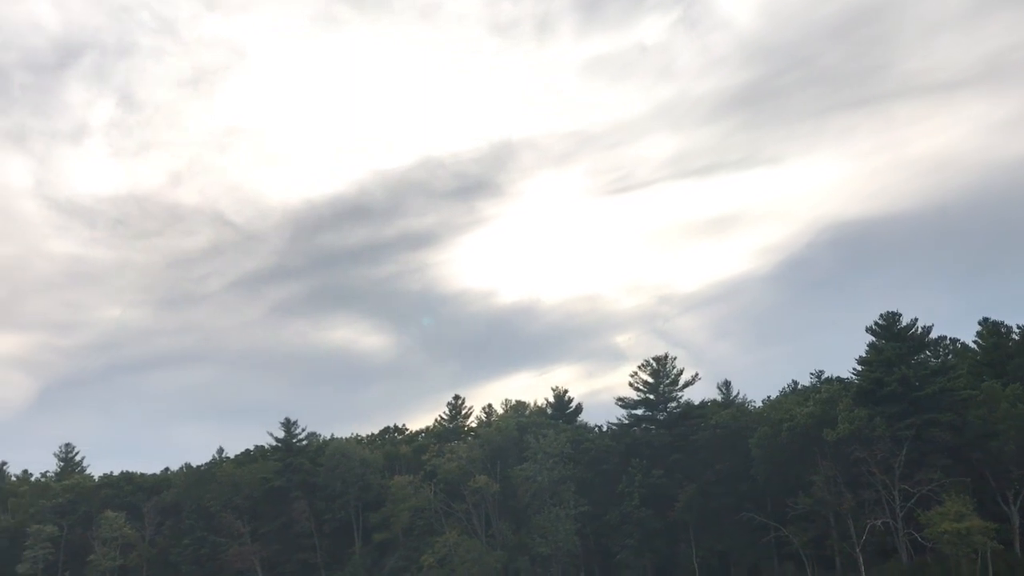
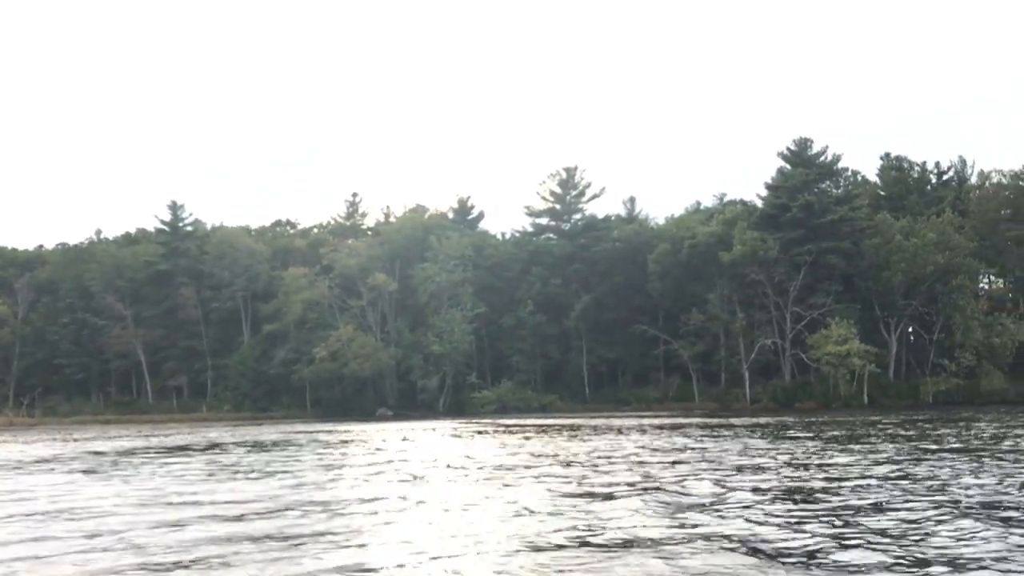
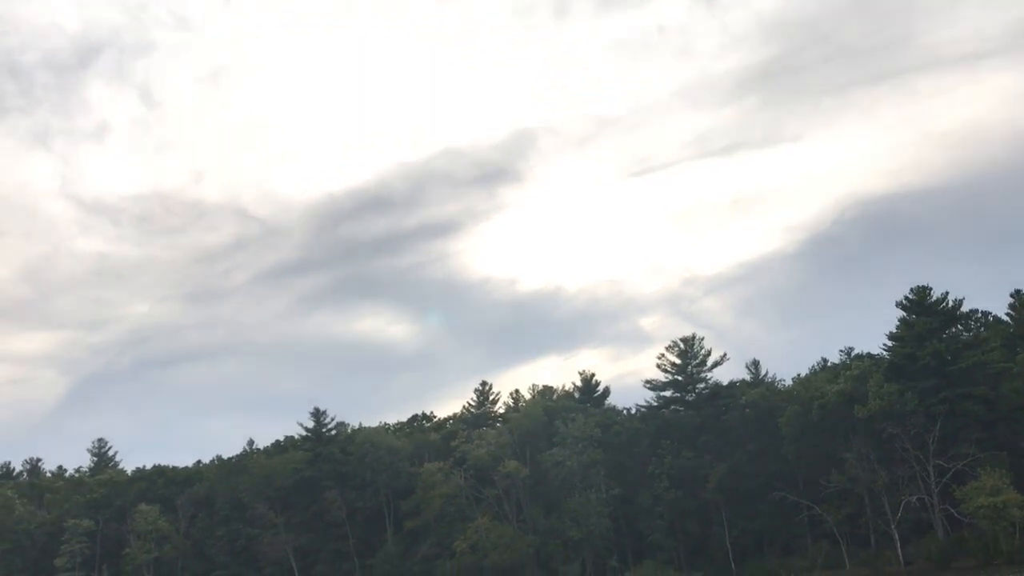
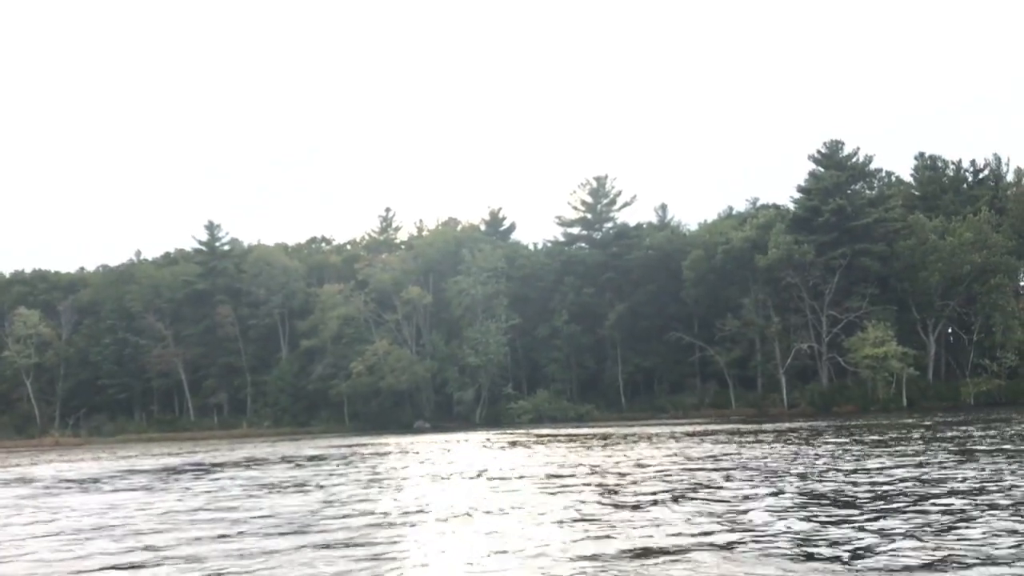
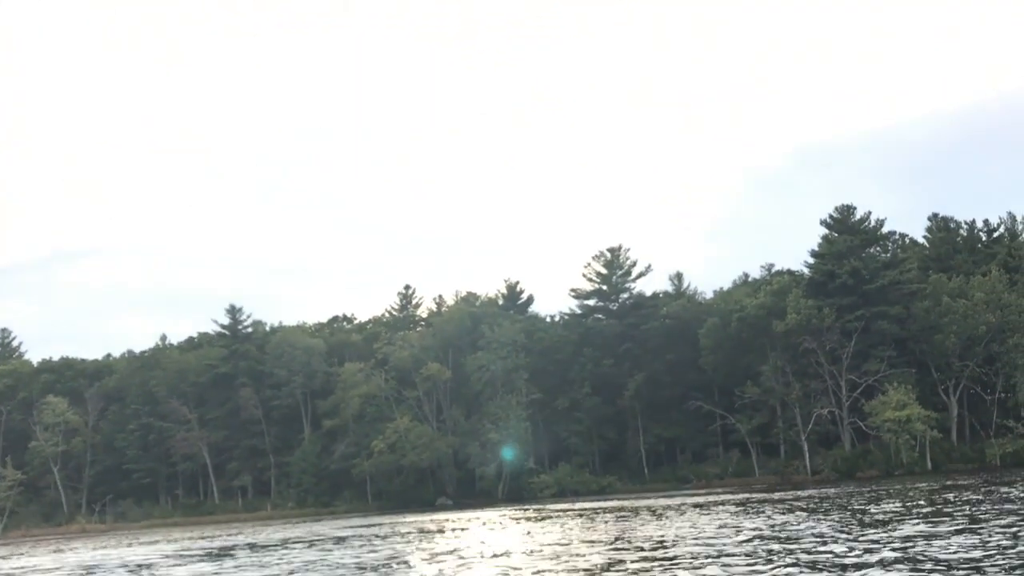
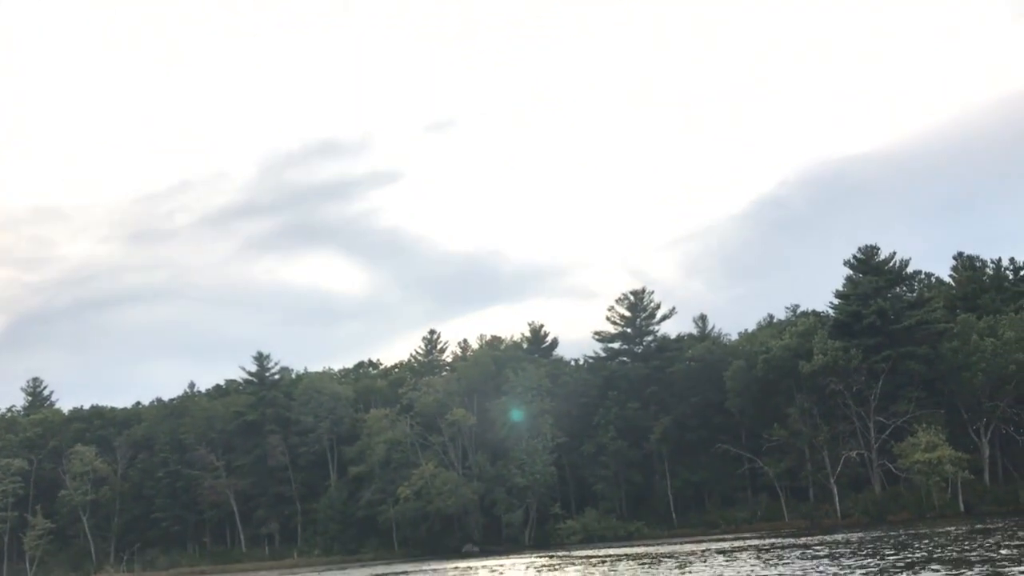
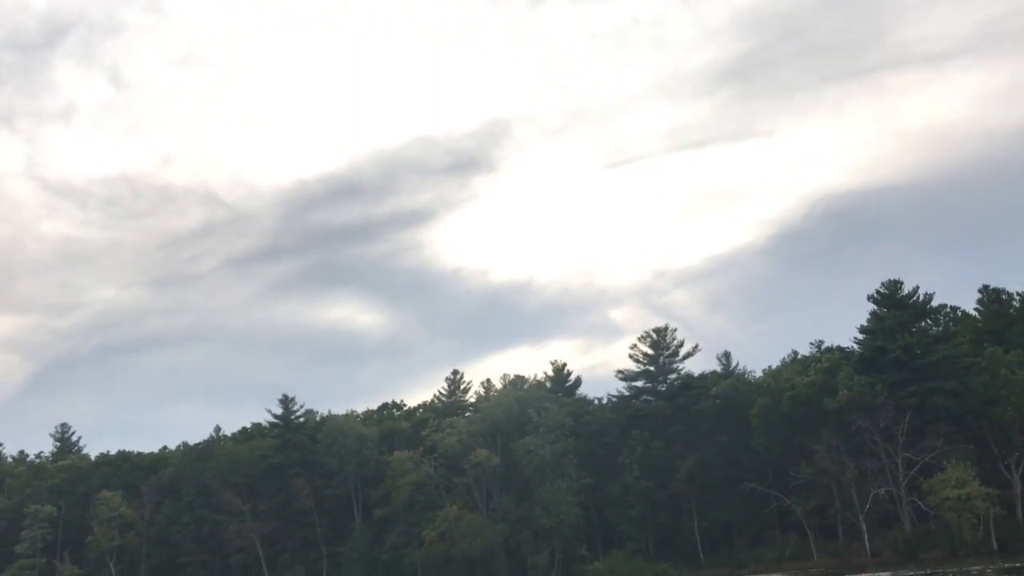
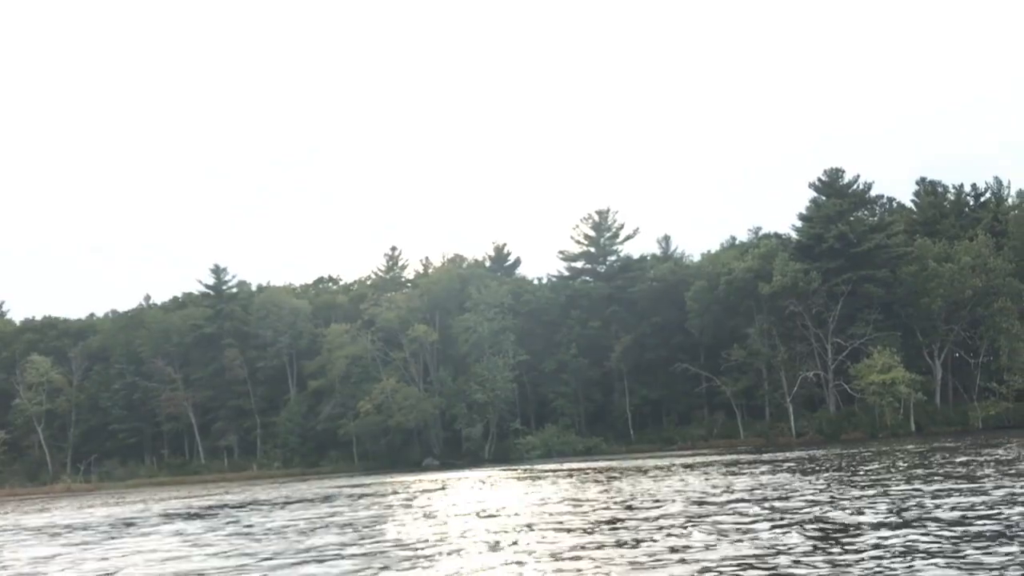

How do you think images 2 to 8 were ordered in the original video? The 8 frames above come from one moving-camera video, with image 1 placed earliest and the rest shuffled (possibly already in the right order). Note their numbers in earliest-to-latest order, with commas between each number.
3, 7, 6, 5, 8, 4, 2
